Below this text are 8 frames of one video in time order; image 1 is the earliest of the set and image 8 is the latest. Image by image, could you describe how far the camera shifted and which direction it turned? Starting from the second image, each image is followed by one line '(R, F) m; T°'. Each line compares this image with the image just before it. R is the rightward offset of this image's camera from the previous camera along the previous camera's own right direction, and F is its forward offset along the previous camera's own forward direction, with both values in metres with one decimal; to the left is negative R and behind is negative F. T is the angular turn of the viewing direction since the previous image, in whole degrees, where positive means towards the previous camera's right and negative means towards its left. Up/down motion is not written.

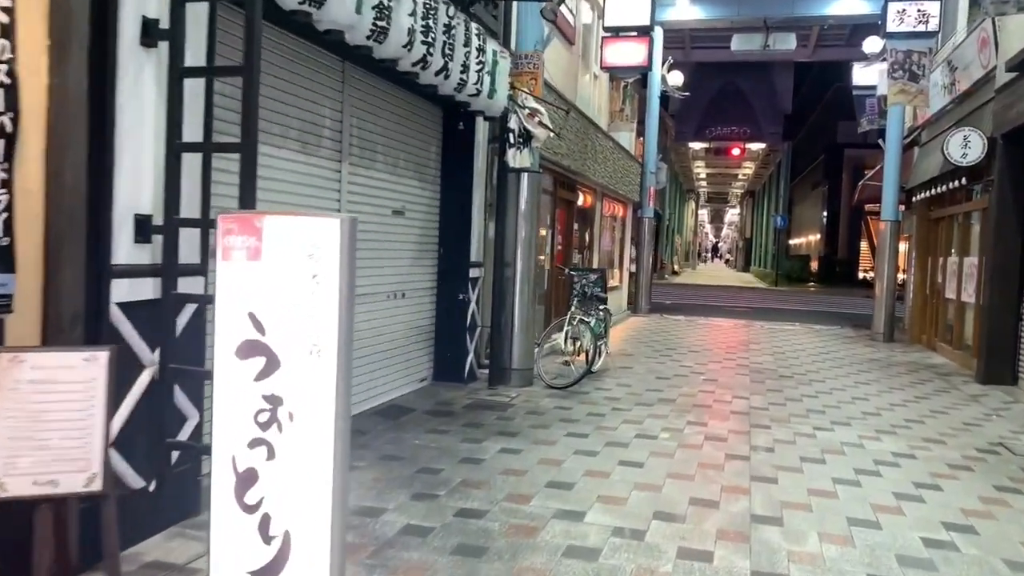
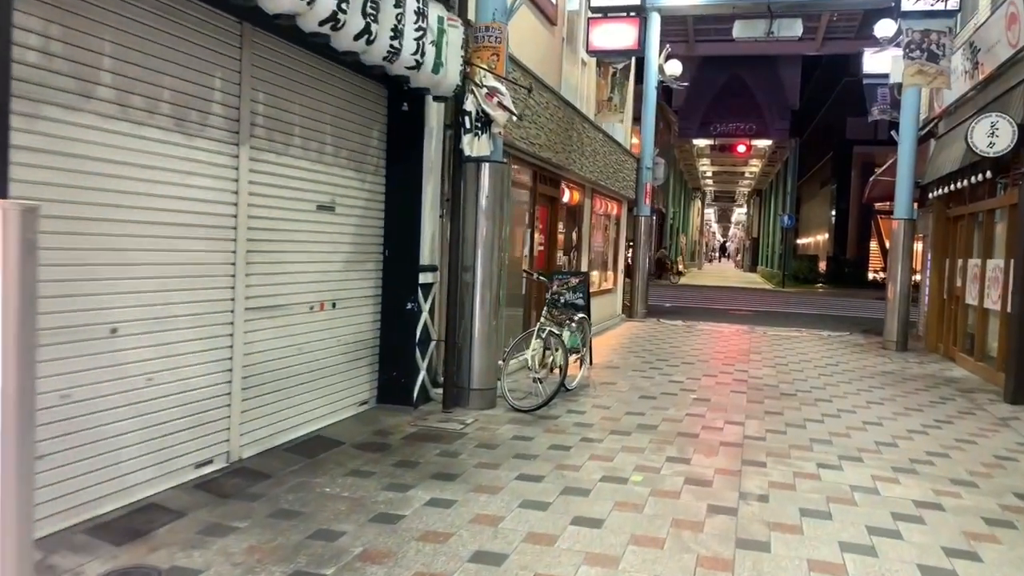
(+0.4, +1.0) m; -1°
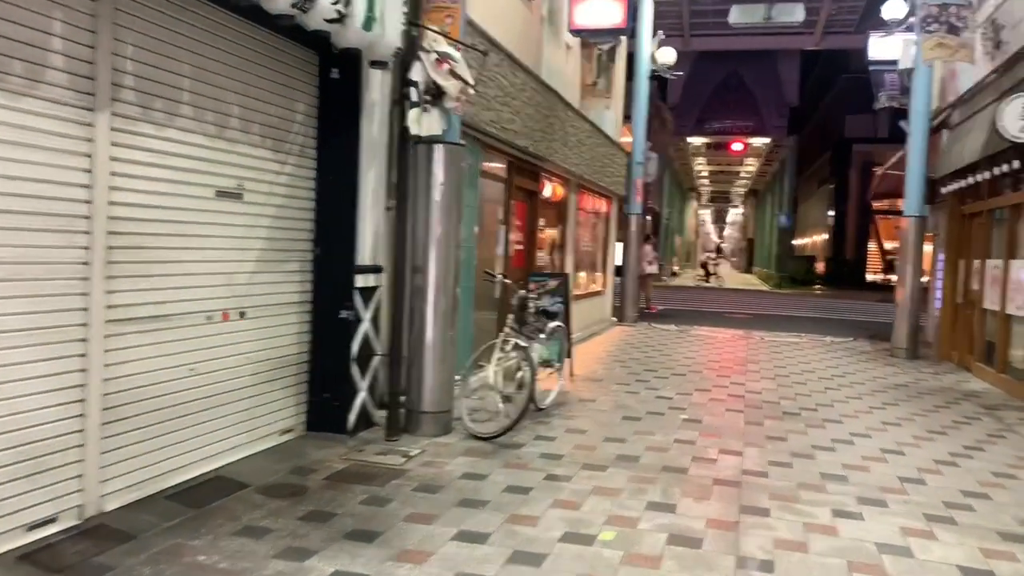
(+0.3, +1.0) m; 0°
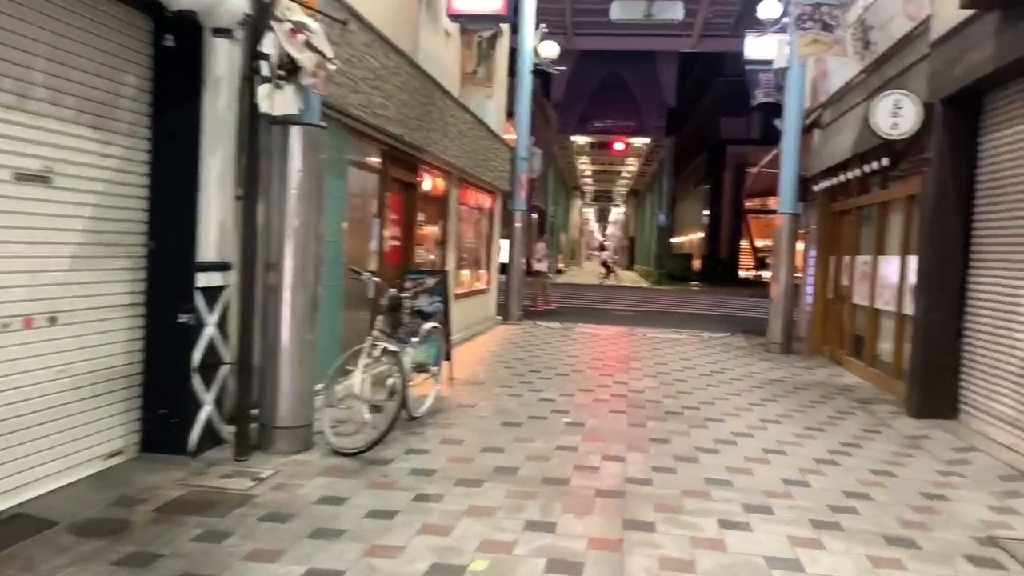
(+0.1, +0.4) m; +8°
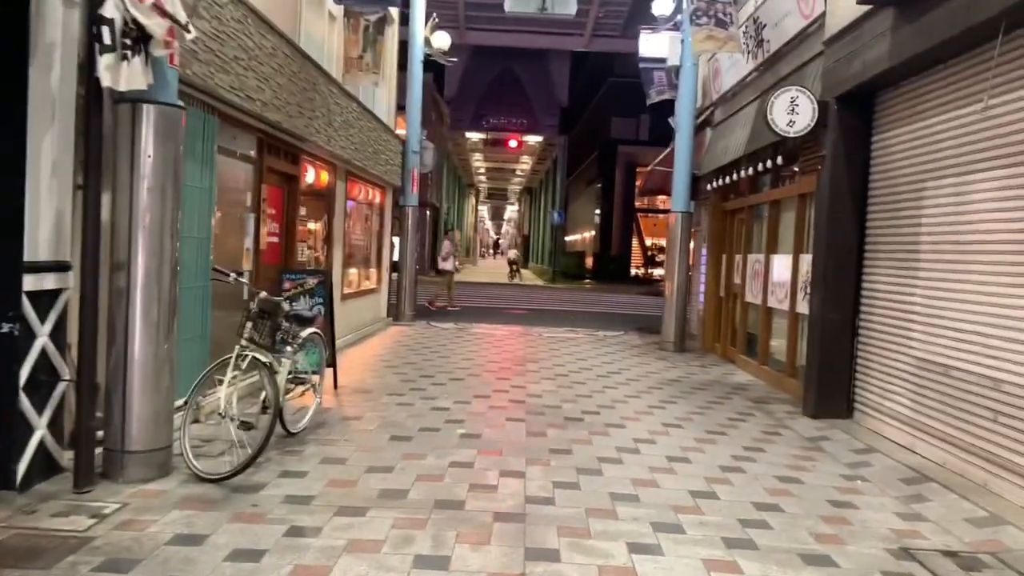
(0.0, +0.5) m; +8°
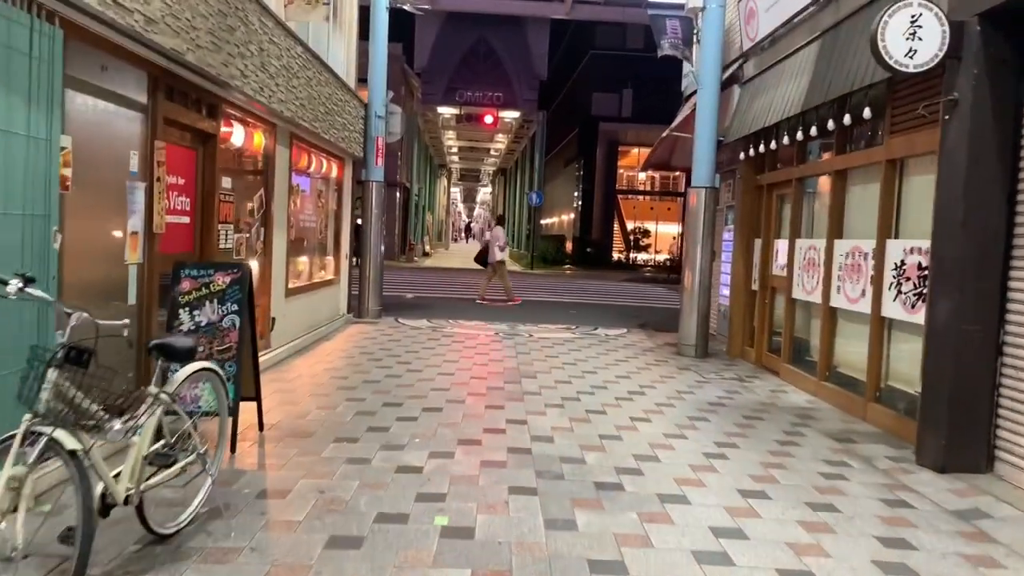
(-0.2, +2.2) m; +2°
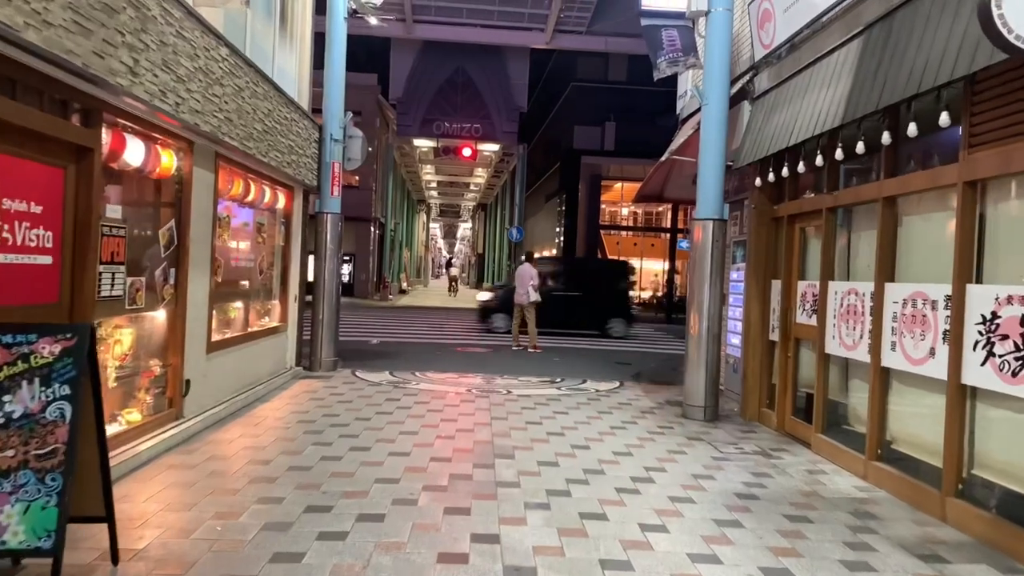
(+0.1, +1.6) m; +1°
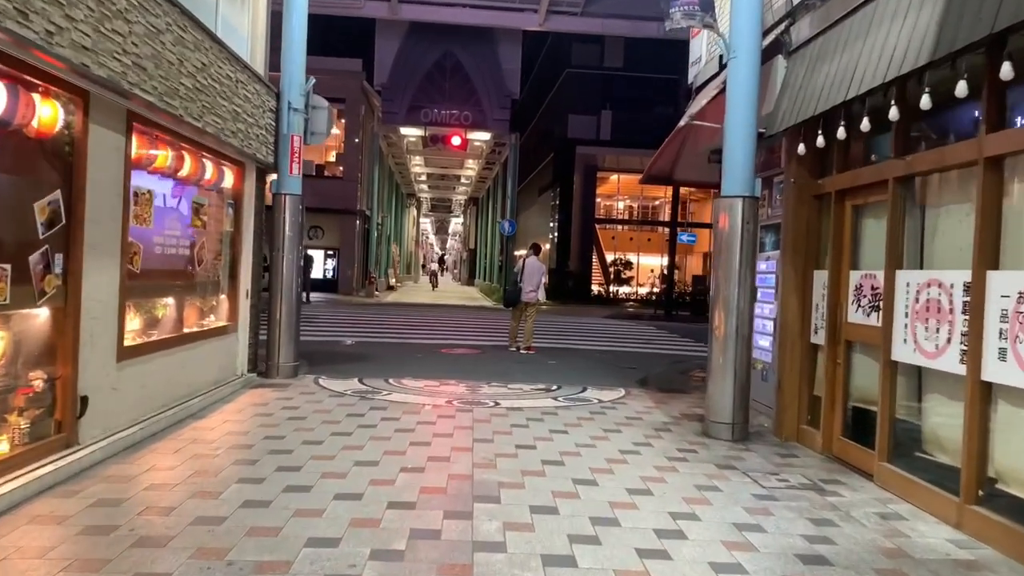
(+0.1, +1.5) m; 0°
